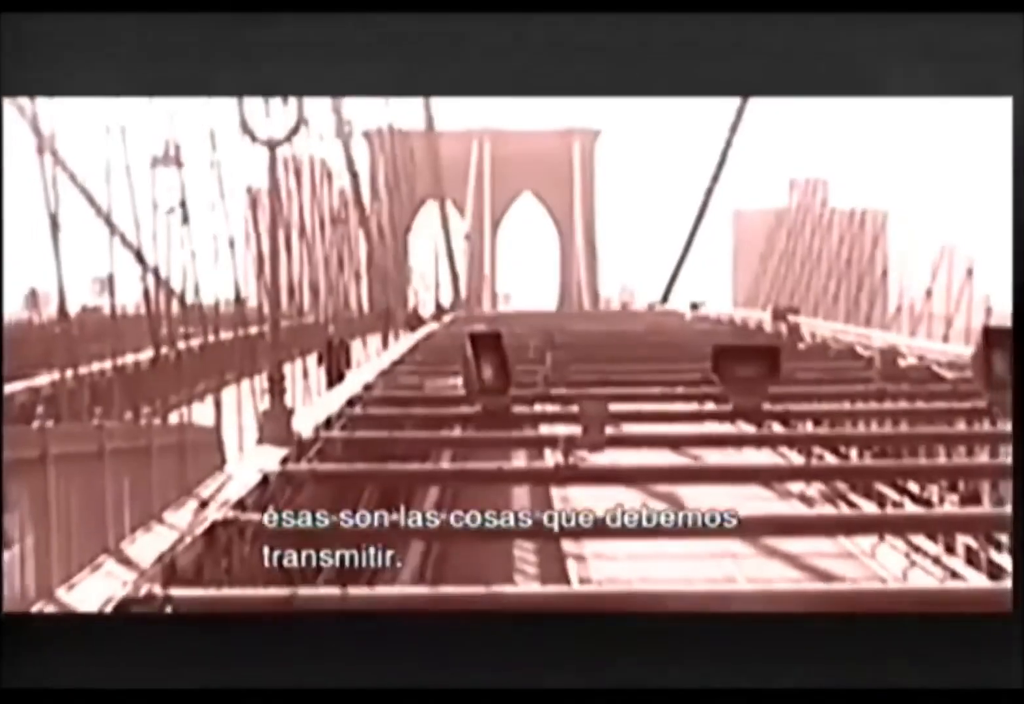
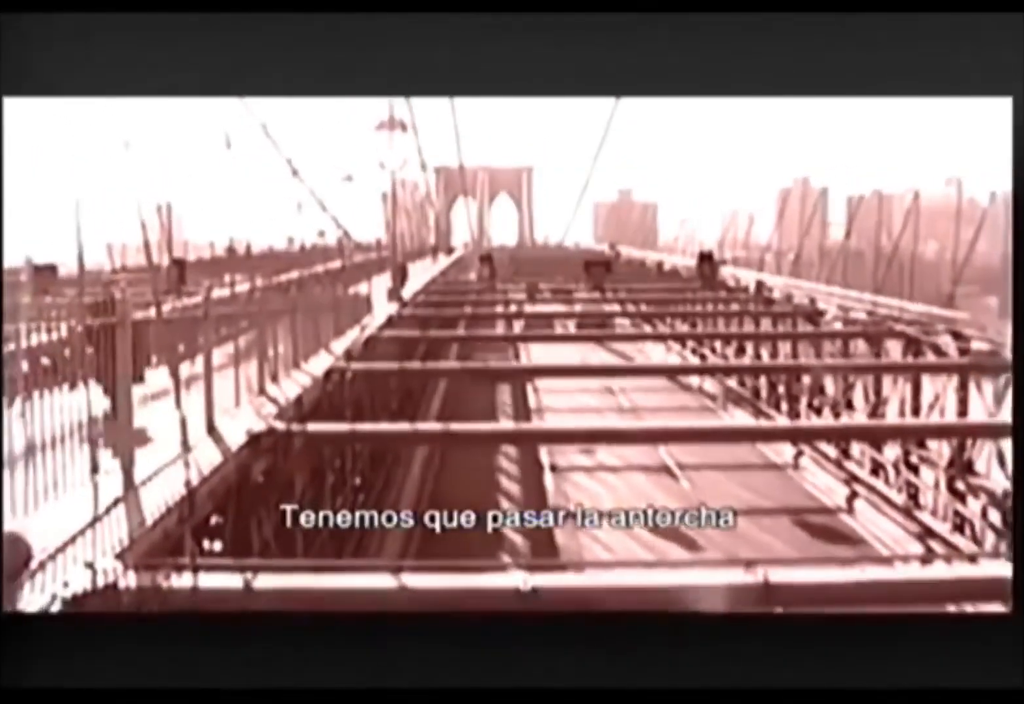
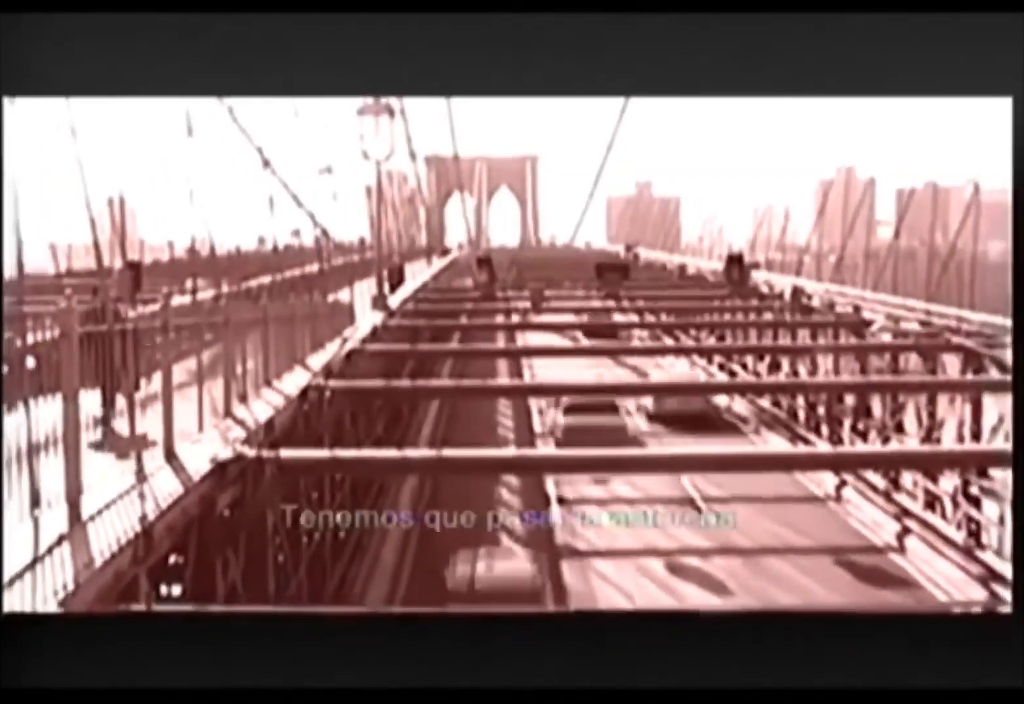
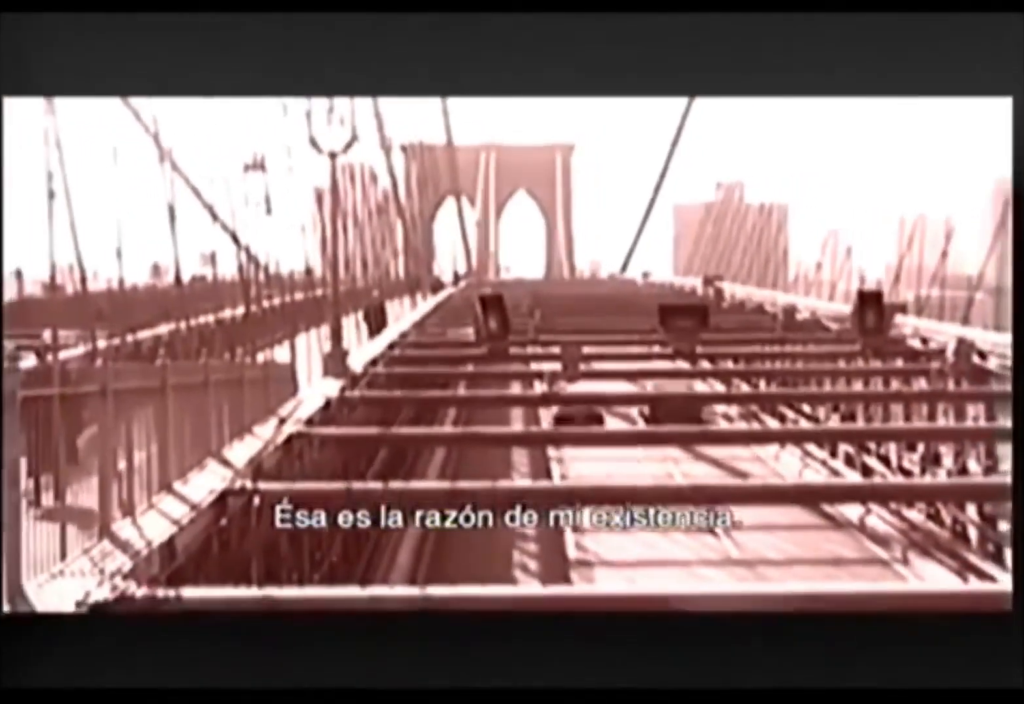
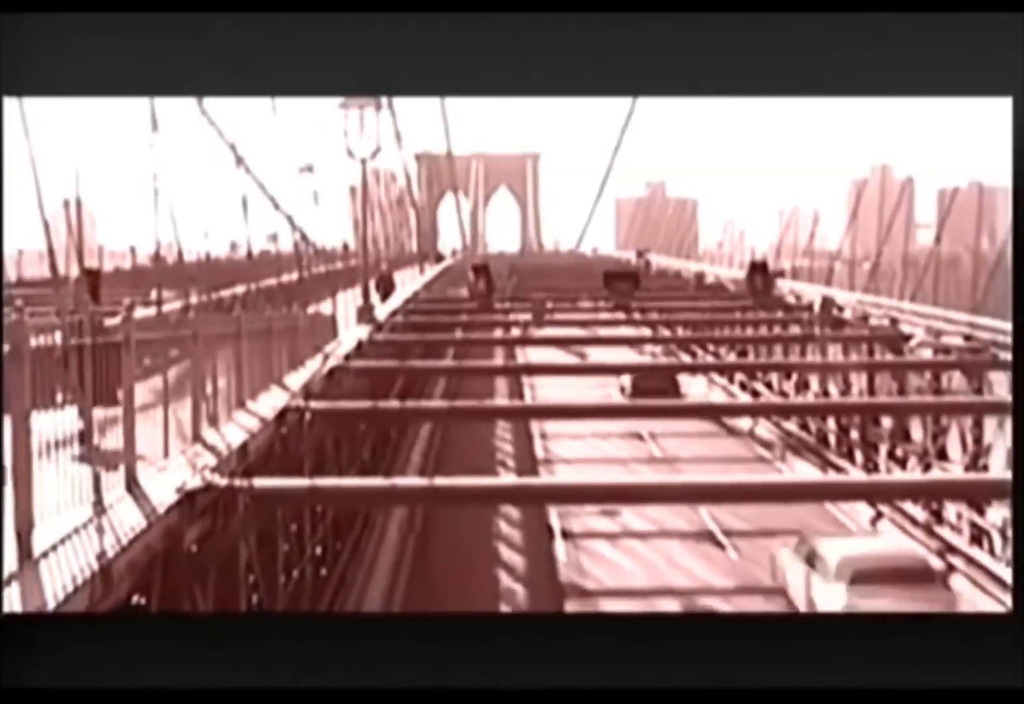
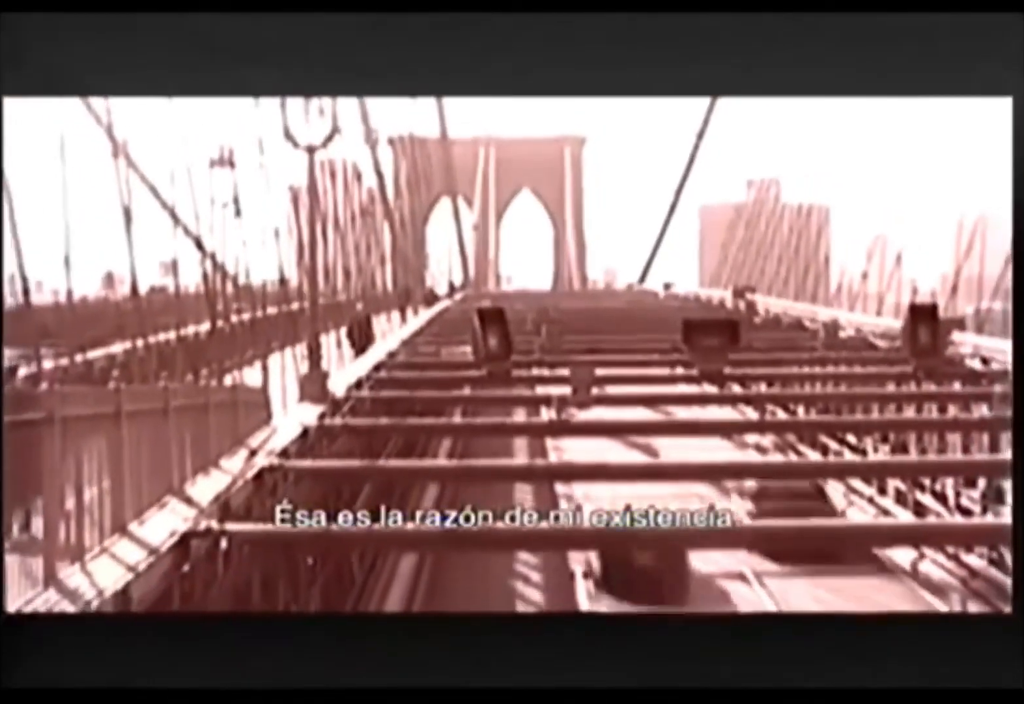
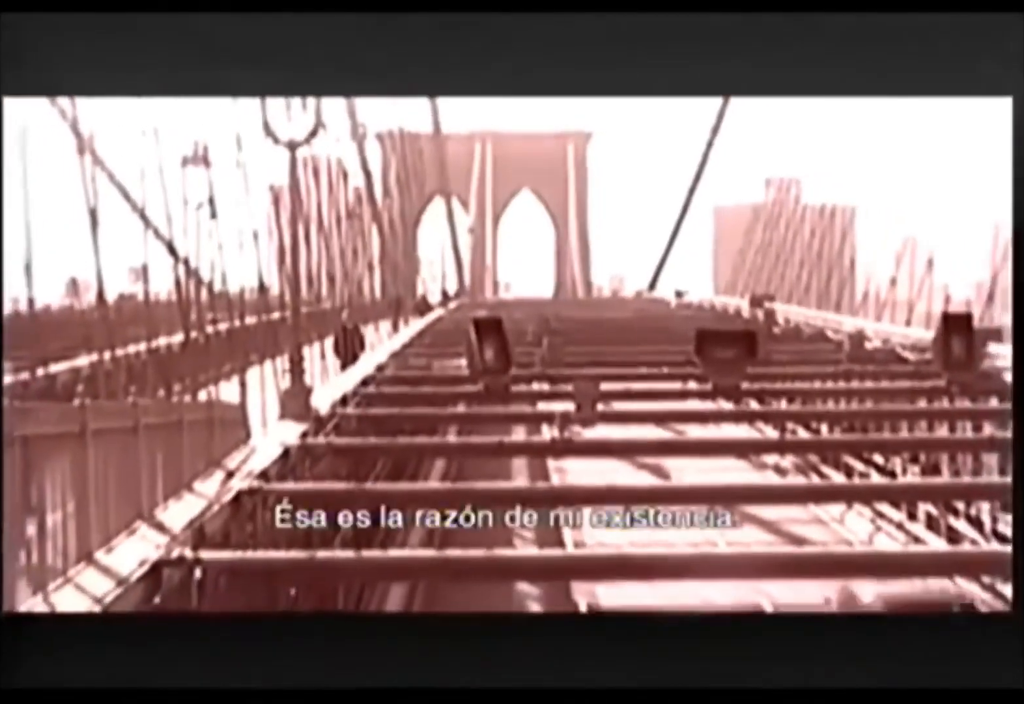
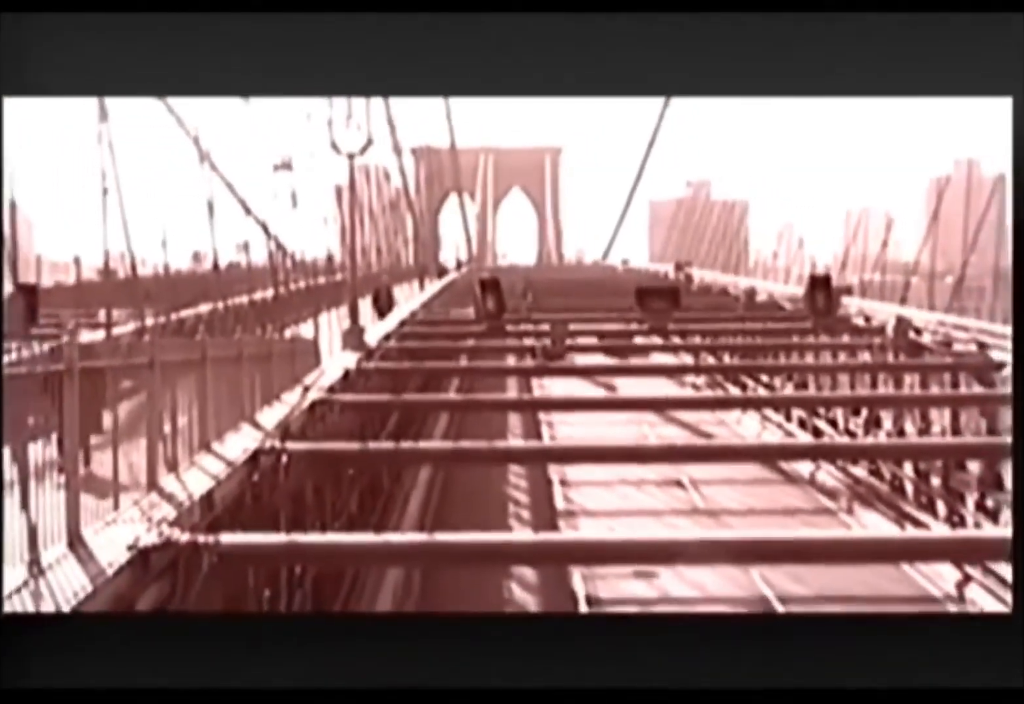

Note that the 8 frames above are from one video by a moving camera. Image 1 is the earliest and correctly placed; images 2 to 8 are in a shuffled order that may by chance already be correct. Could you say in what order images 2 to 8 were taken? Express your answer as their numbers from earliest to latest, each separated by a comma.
7, 6, 4, 8, 5, 3, 2
